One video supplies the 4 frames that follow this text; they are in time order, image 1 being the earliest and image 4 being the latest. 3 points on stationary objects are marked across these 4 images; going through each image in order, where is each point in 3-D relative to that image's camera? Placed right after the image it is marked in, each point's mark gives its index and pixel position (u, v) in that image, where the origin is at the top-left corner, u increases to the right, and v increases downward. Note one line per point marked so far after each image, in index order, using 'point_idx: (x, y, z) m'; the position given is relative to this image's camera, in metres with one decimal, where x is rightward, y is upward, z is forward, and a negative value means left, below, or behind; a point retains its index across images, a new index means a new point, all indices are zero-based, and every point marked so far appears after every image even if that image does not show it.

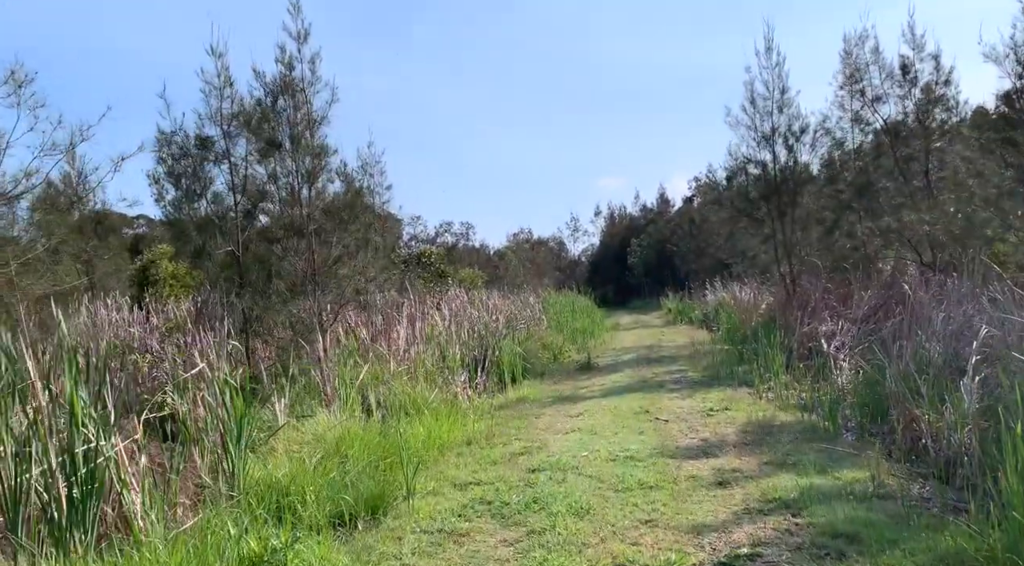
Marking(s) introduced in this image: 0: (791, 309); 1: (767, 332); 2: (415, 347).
0: (+4.2, -0.4, +11.9) m
1: (+3.9, -0.7, +11.9) m
2: (-1.1, -0.7, +9.0) m
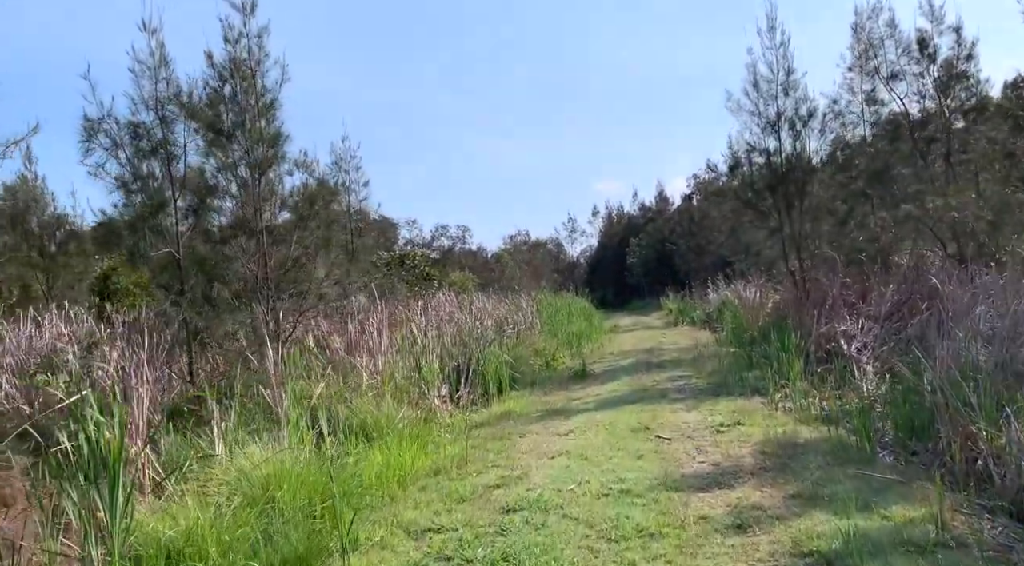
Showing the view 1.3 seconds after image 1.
0: (+4.0, -0.3, +10.8) m
1: (+3.7, -0.7, +10.9) m
2: (-1.3, -0.8, +7.9) m
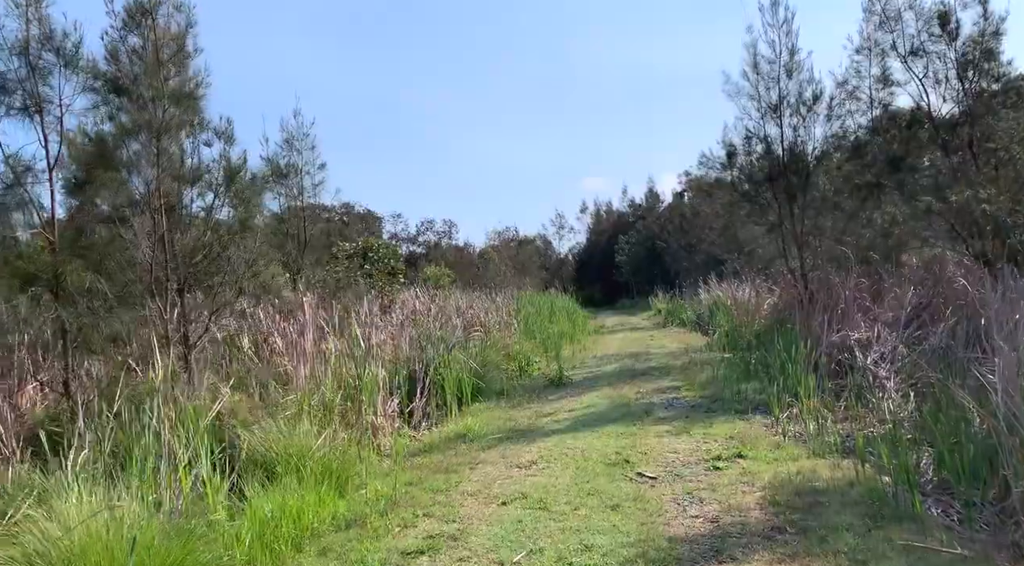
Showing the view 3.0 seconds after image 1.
0: (+3.6, -0.3, +9.6) m
1: (+3.3, -0.7, +9.6) m
2: (-1.7, -0.7, +6.6) m
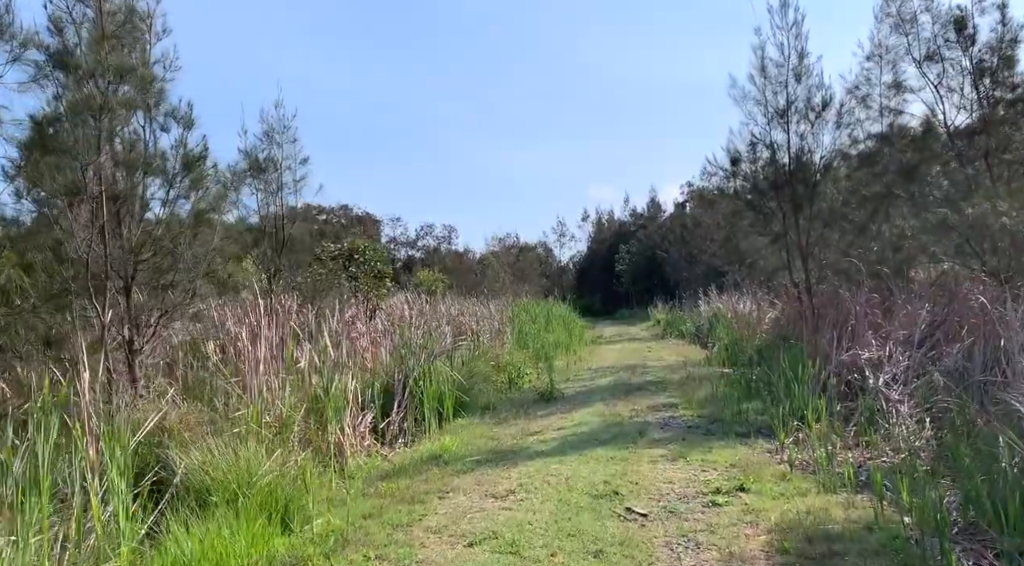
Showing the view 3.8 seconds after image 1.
0: (+3.5, -0.5, +9.0) m
1: (+3.1, -0.8, +9.0) m
2: (-1.8, -0.7, +6.0) m
